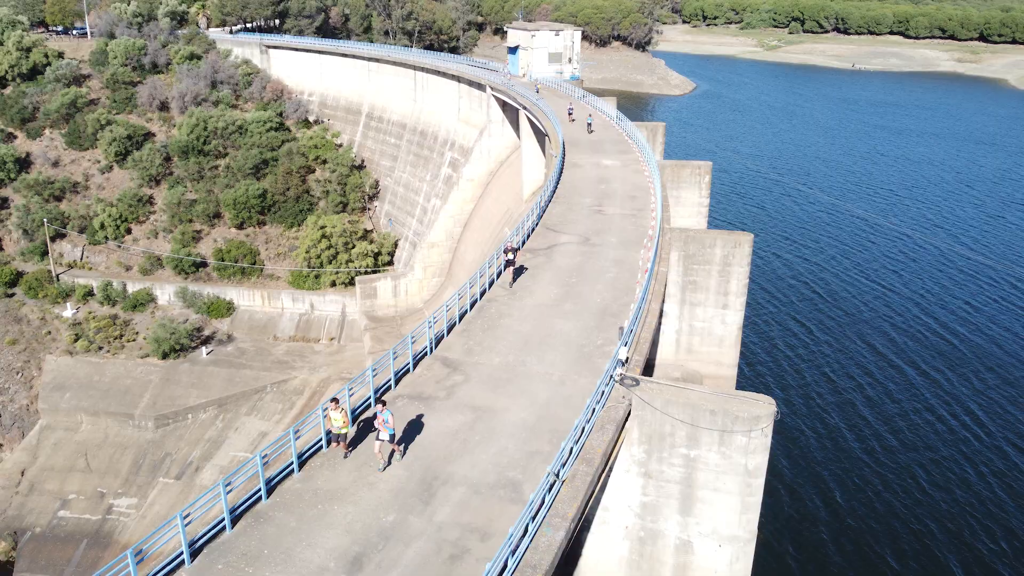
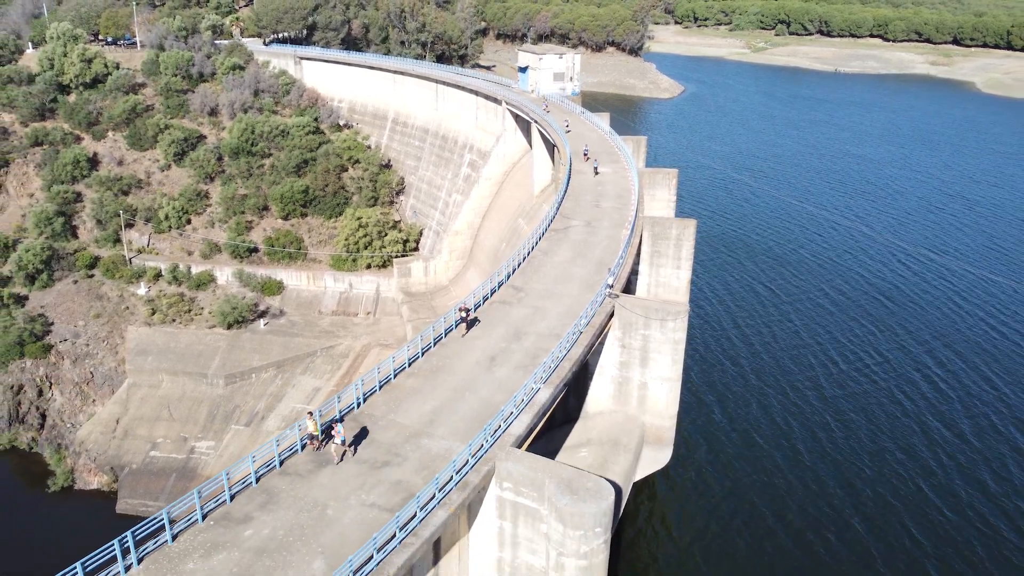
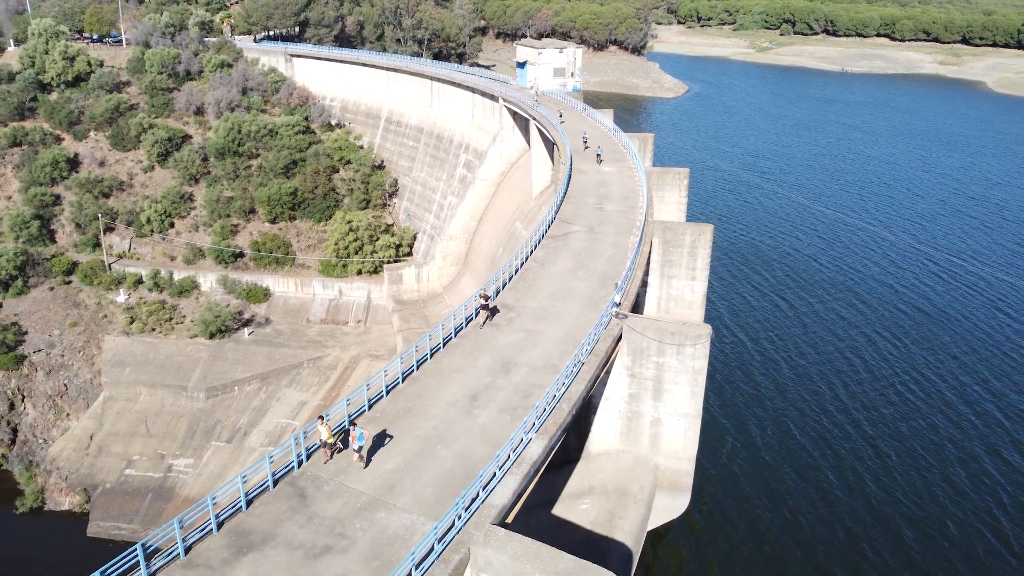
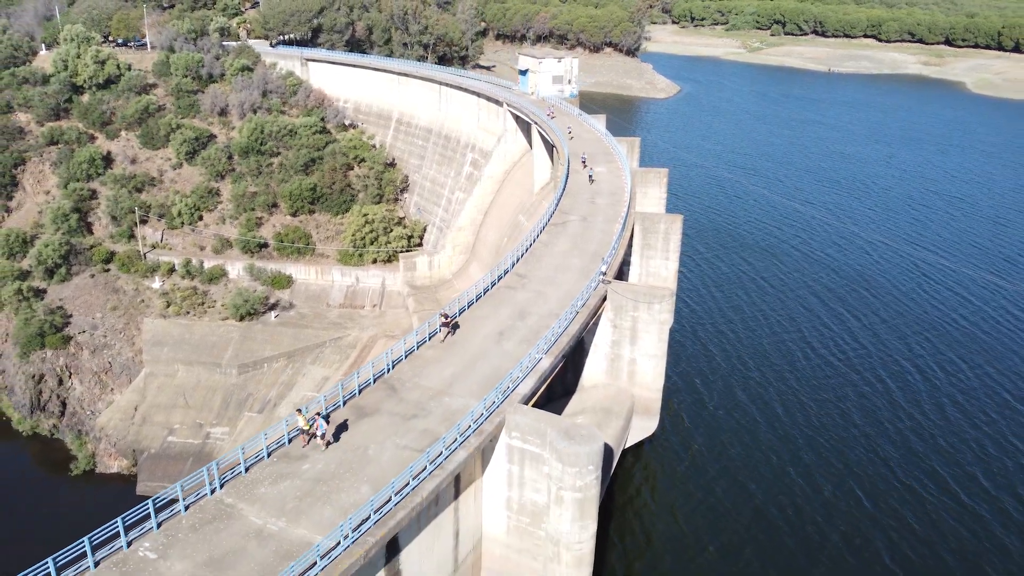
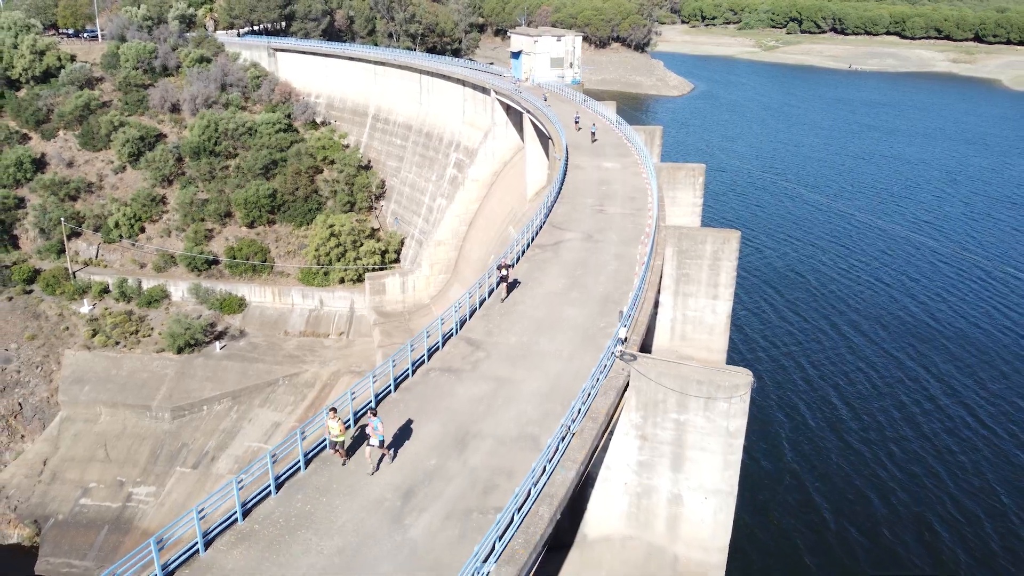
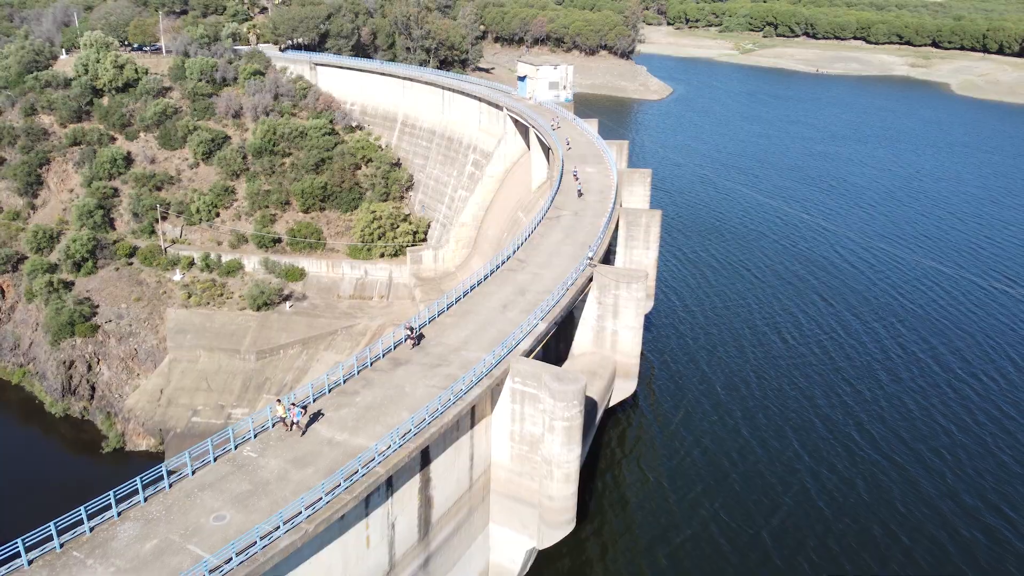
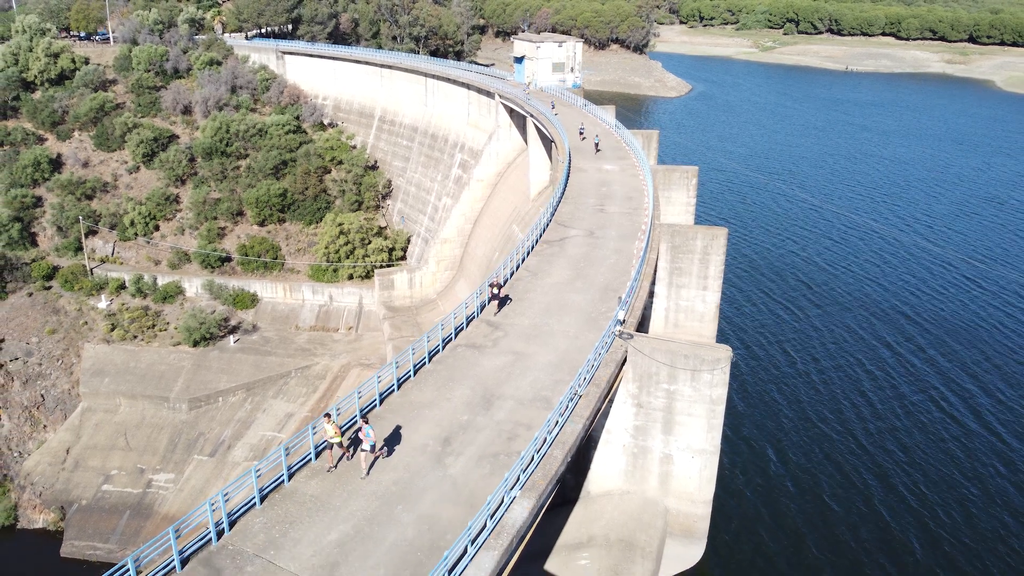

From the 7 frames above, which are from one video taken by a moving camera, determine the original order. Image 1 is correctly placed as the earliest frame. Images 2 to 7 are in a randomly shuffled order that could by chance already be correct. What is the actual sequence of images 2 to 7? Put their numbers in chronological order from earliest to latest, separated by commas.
5, 7, 3, 2, 4, 6
